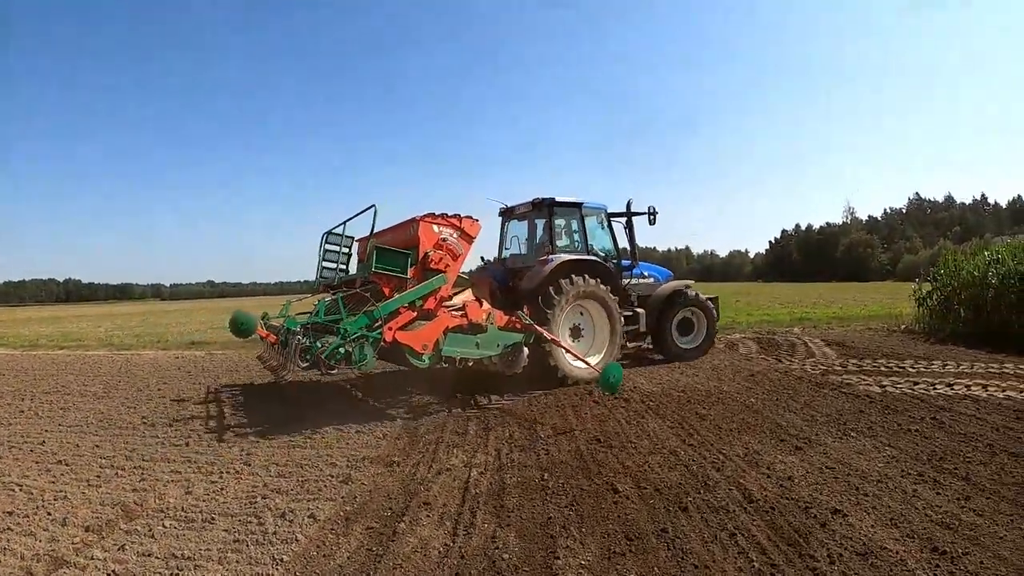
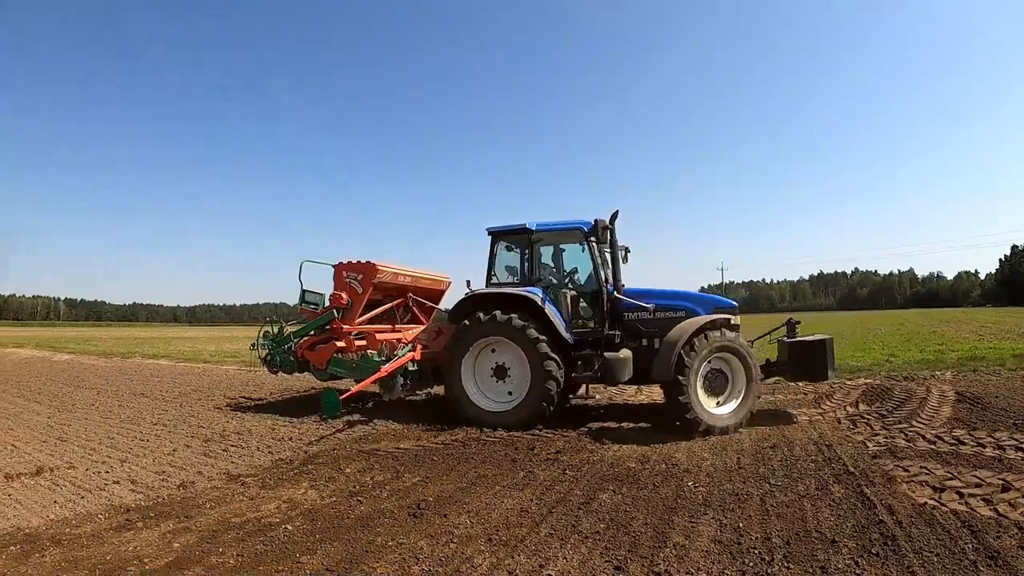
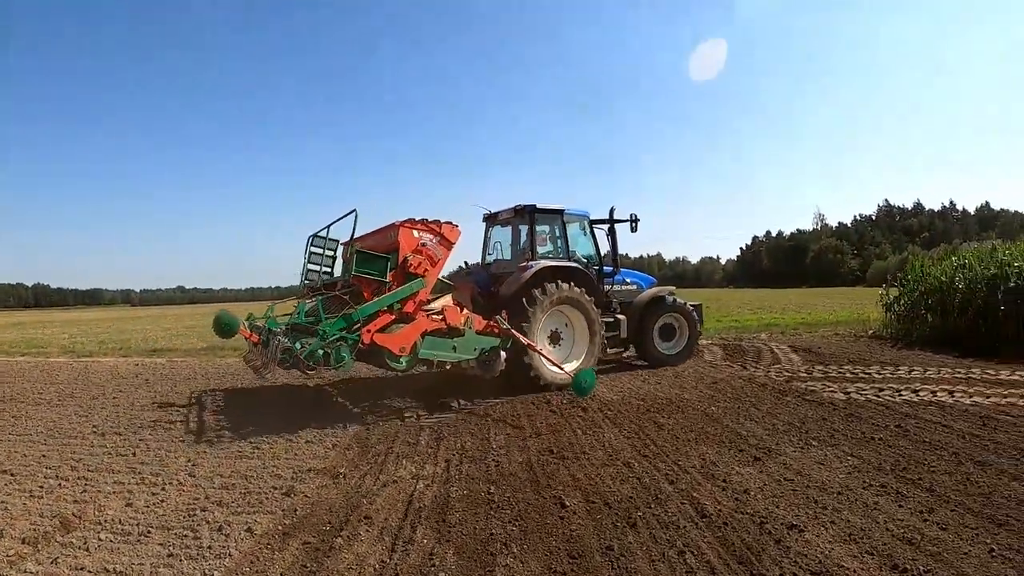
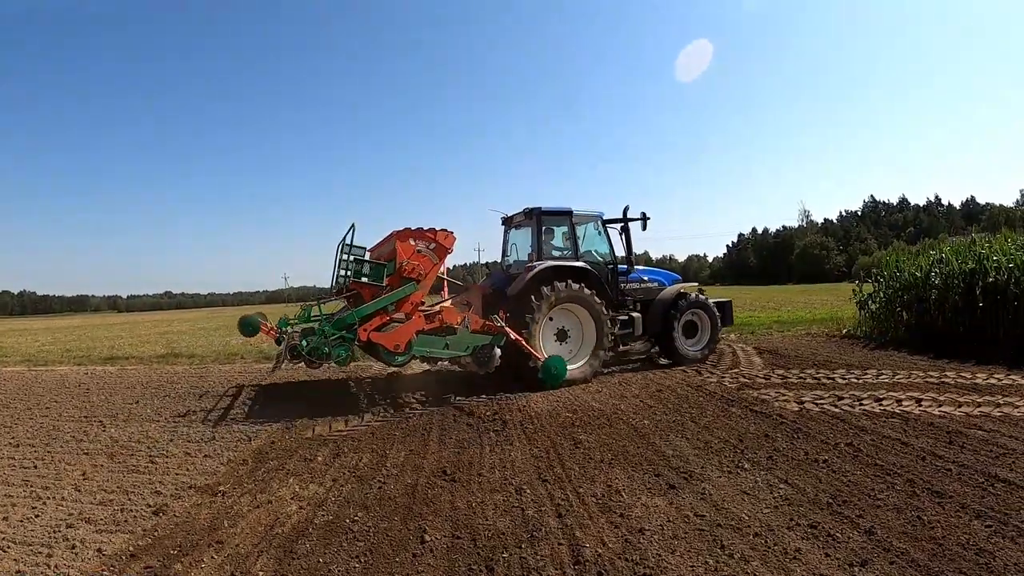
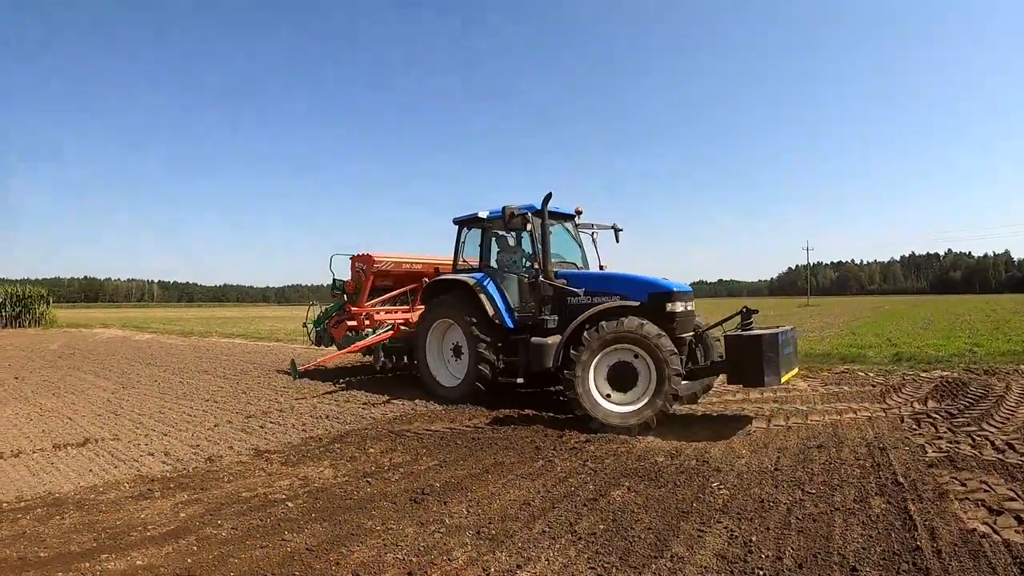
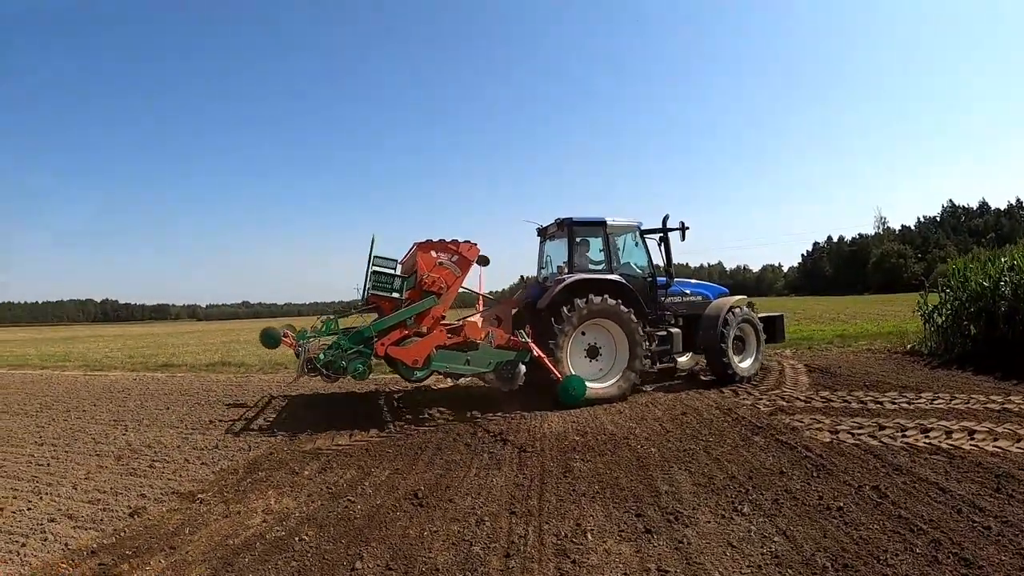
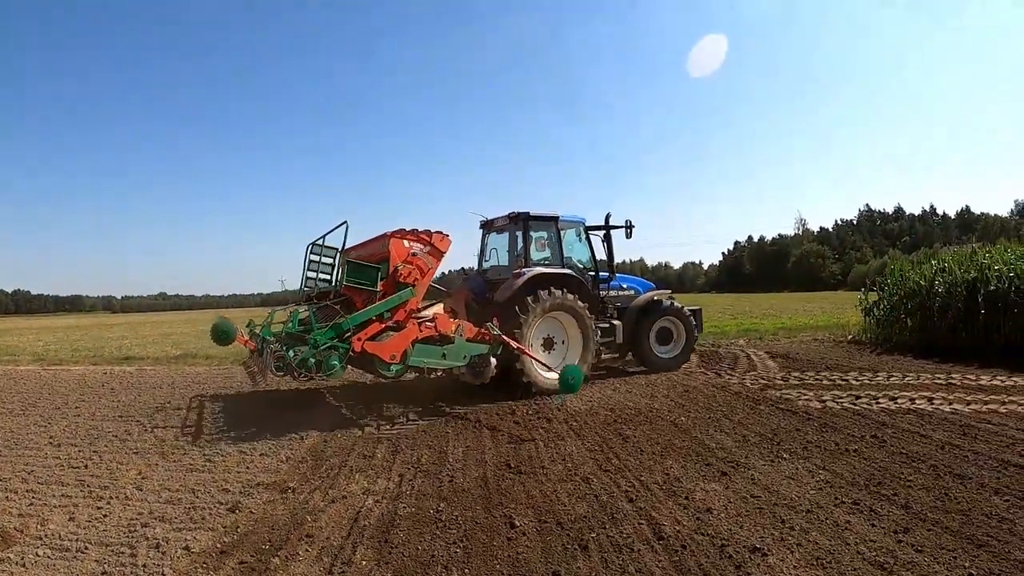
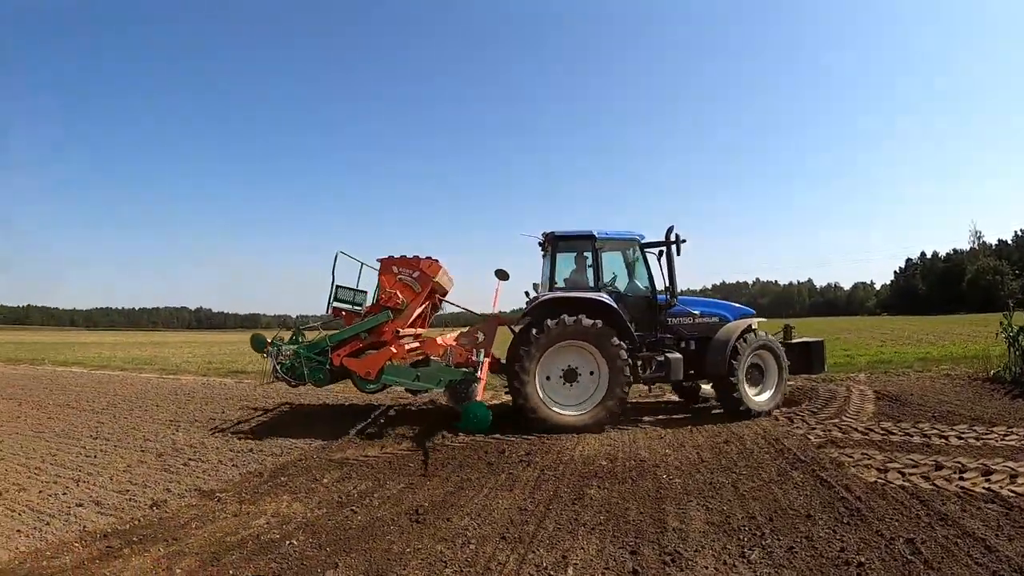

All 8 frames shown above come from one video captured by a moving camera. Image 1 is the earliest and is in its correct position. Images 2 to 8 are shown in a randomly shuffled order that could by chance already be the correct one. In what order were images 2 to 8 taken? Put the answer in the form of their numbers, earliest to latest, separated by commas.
3, 7, 4, 6, 8, 2, 5
